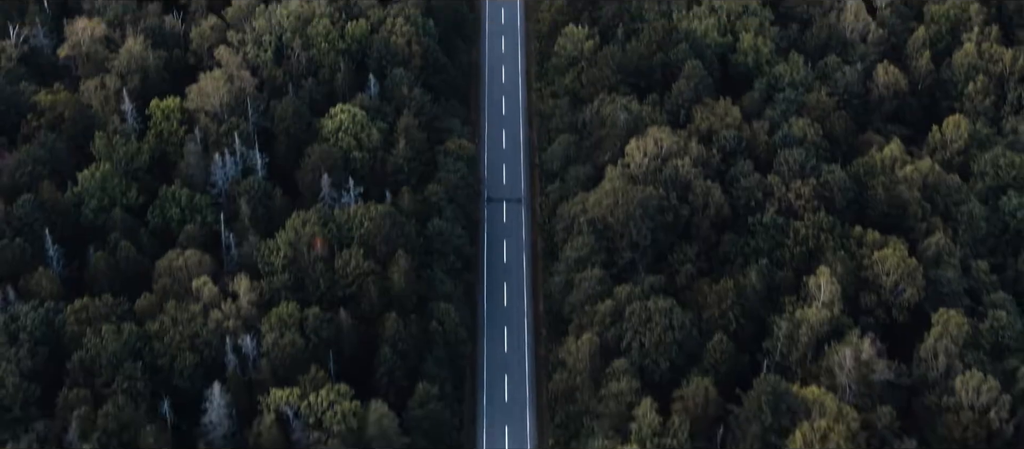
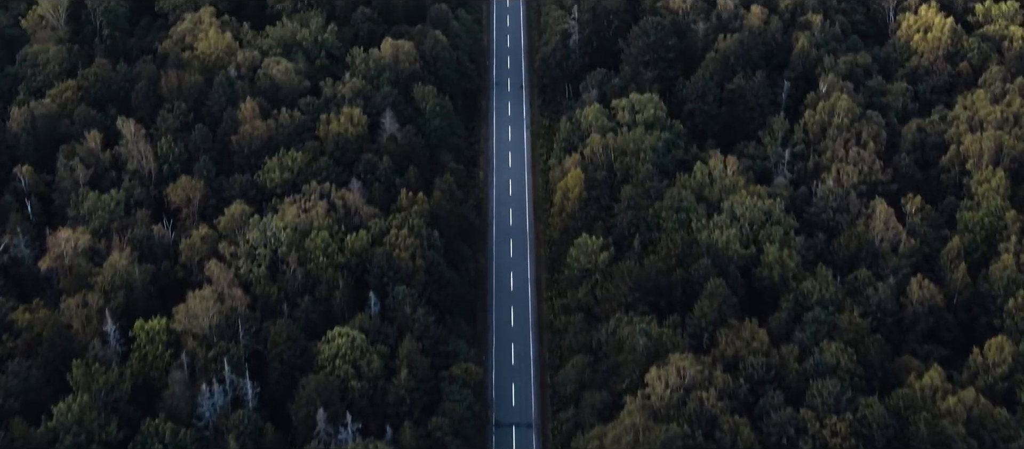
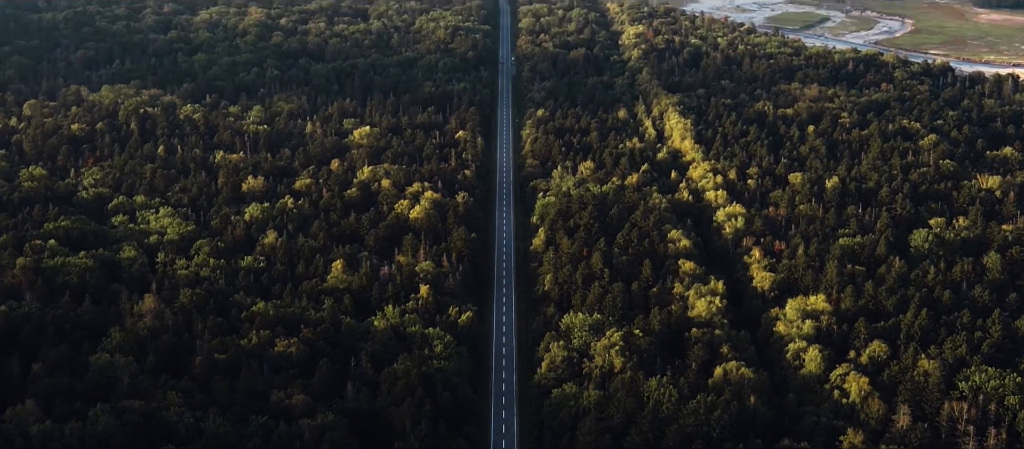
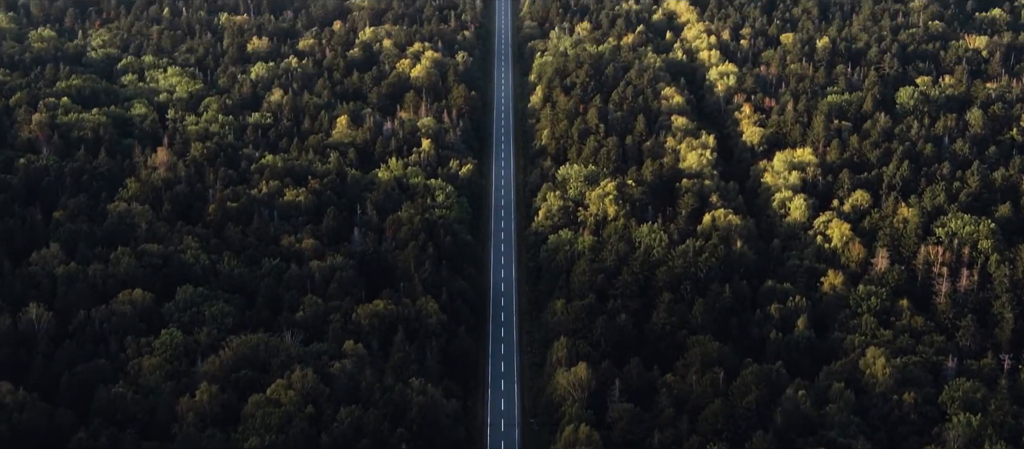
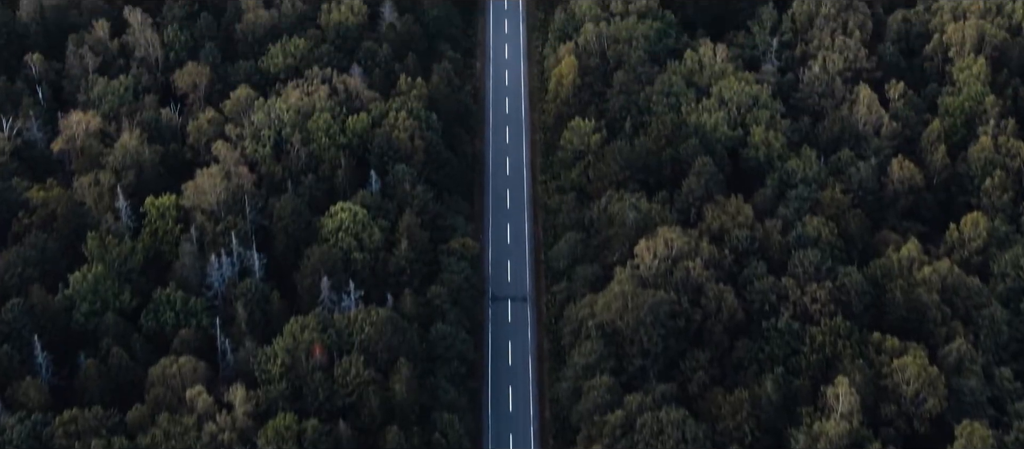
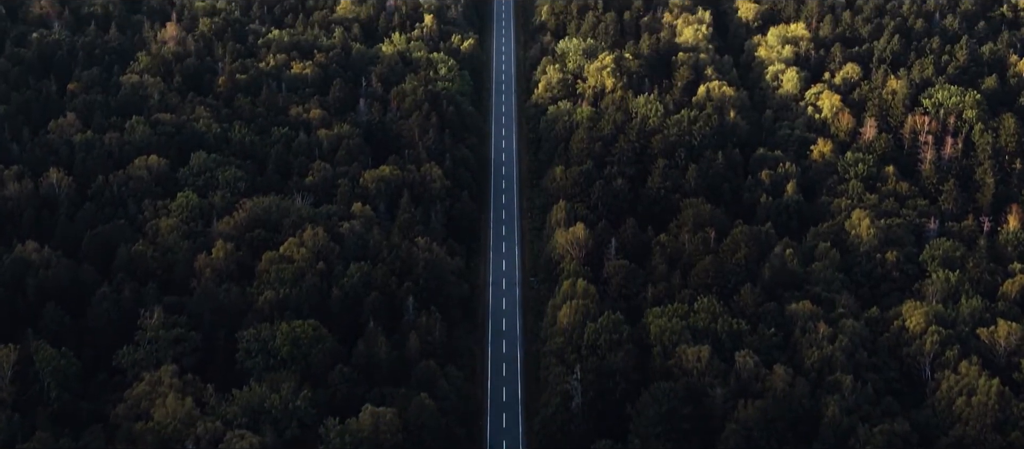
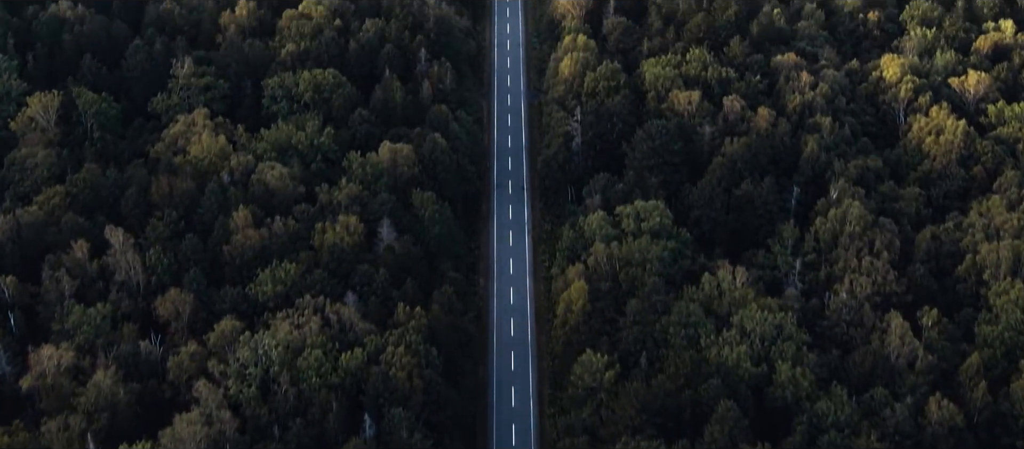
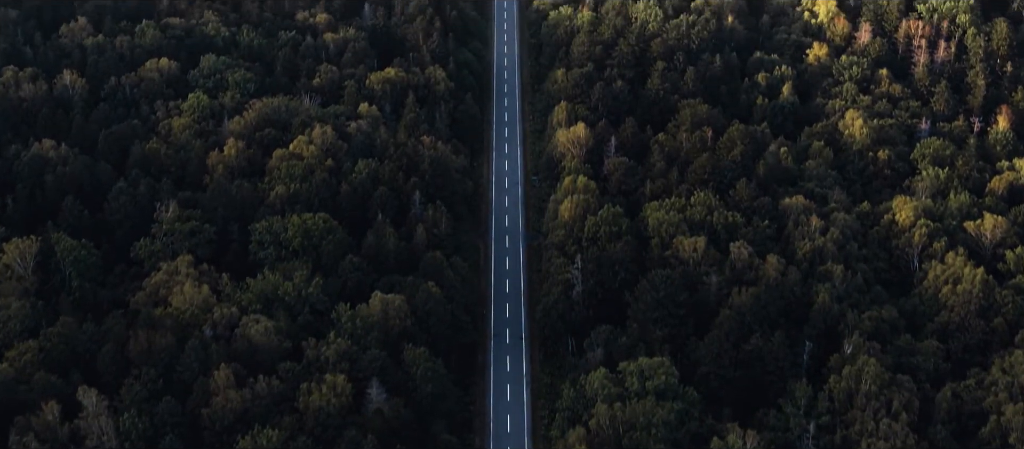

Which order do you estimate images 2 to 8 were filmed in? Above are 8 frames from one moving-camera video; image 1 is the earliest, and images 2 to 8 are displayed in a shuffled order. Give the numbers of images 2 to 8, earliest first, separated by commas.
5, 2, 7, 8, 6, 4, 3
